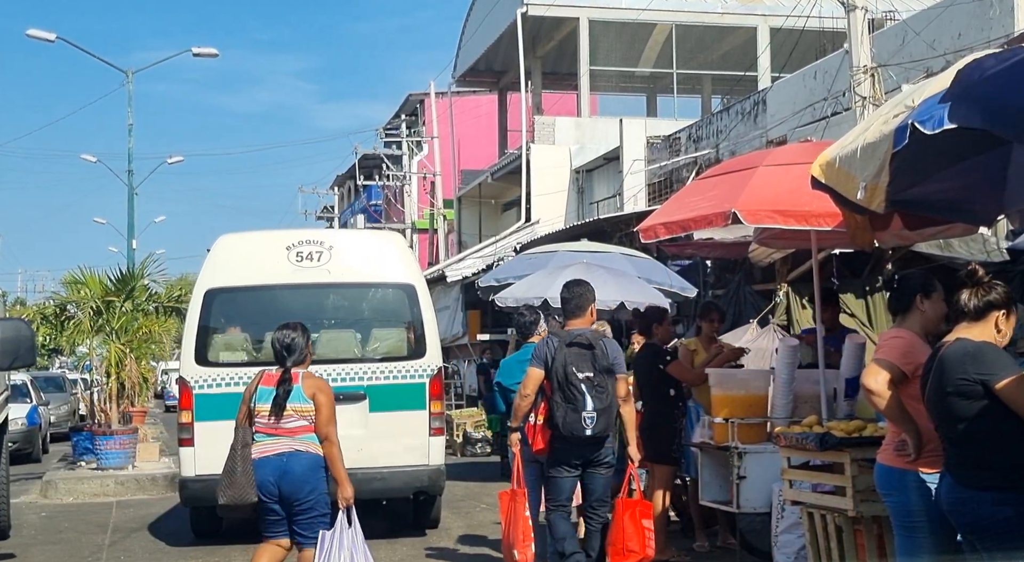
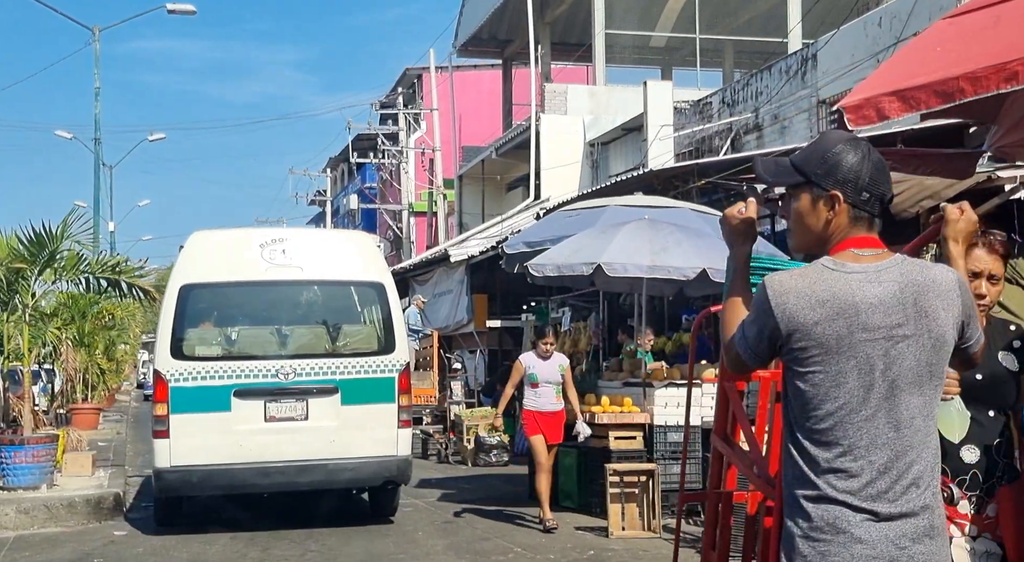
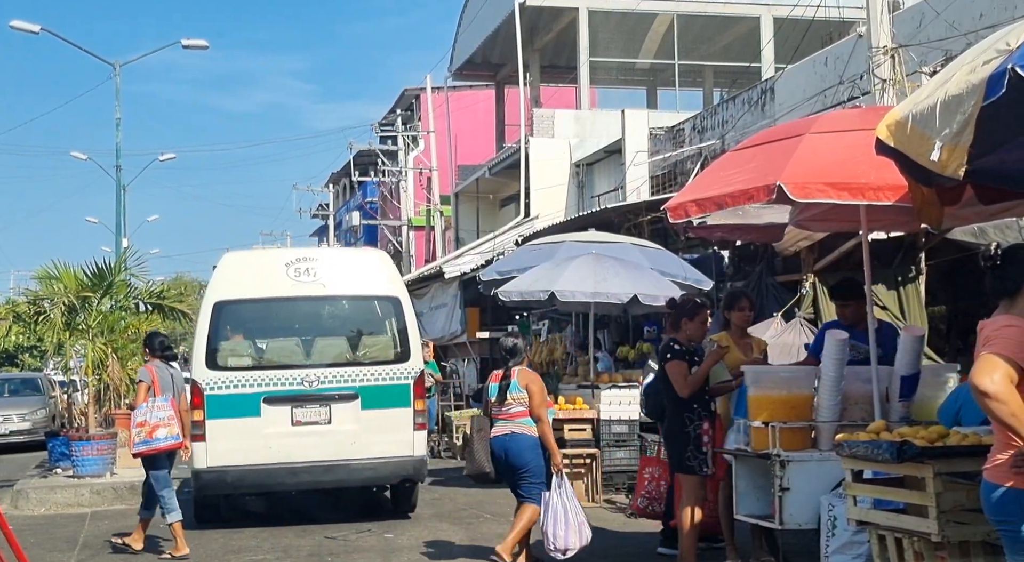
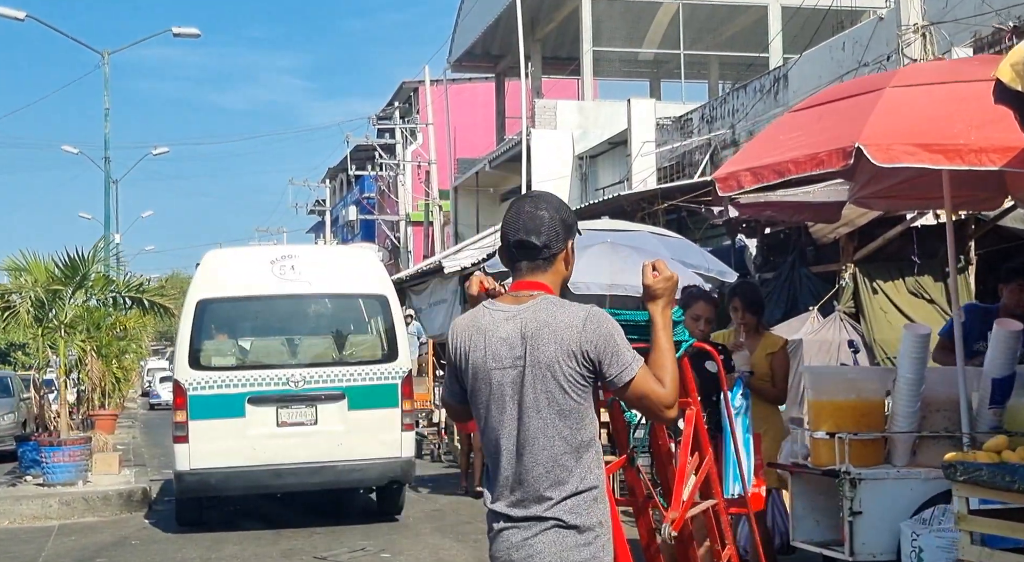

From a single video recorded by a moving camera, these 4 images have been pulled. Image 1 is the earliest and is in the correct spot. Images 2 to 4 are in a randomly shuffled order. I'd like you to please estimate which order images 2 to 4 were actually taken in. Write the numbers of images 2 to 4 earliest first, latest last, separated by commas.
3, 4, 2
